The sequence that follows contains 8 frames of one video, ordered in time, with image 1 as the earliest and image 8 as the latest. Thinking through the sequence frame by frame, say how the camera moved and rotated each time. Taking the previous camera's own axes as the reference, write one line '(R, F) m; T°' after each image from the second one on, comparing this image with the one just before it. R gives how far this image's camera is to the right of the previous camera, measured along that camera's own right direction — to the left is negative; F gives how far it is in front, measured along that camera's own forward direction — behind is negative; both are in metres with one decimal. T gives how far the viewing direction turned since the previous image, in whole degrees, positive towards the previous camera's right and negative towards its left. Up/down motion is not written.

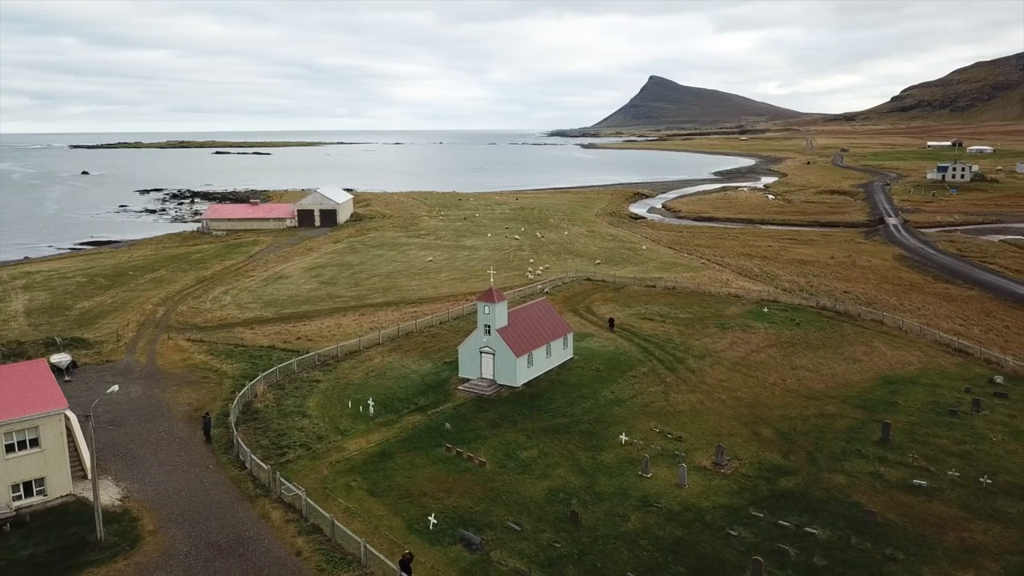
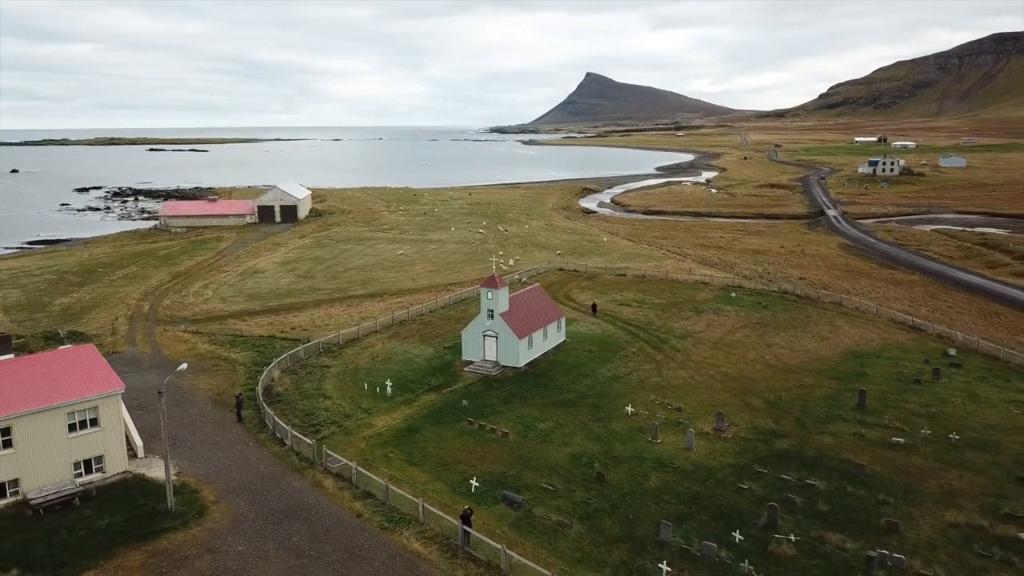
(-3.1, -2.2) m; +4°
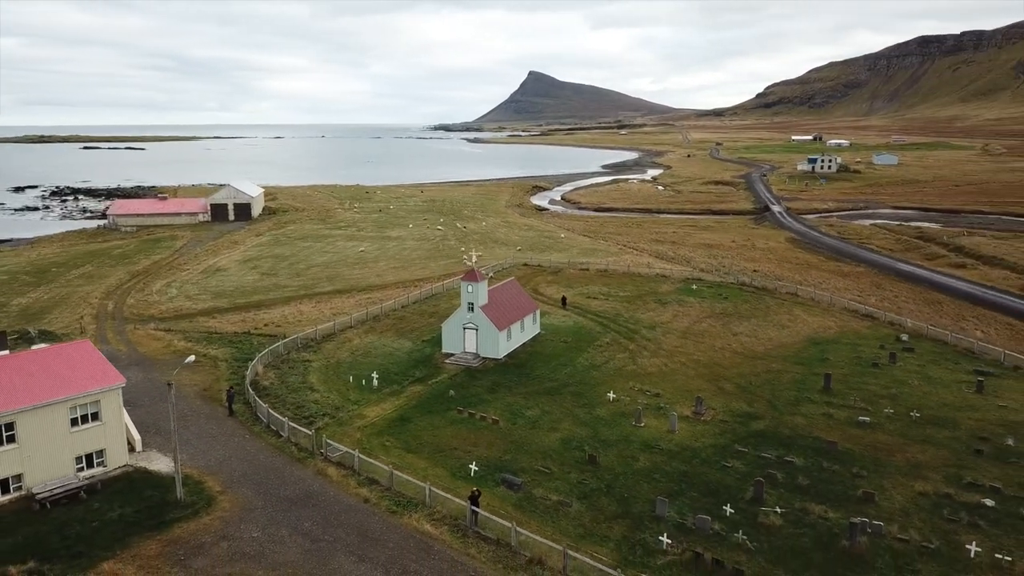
(-1.8, -0.9) m; +4°
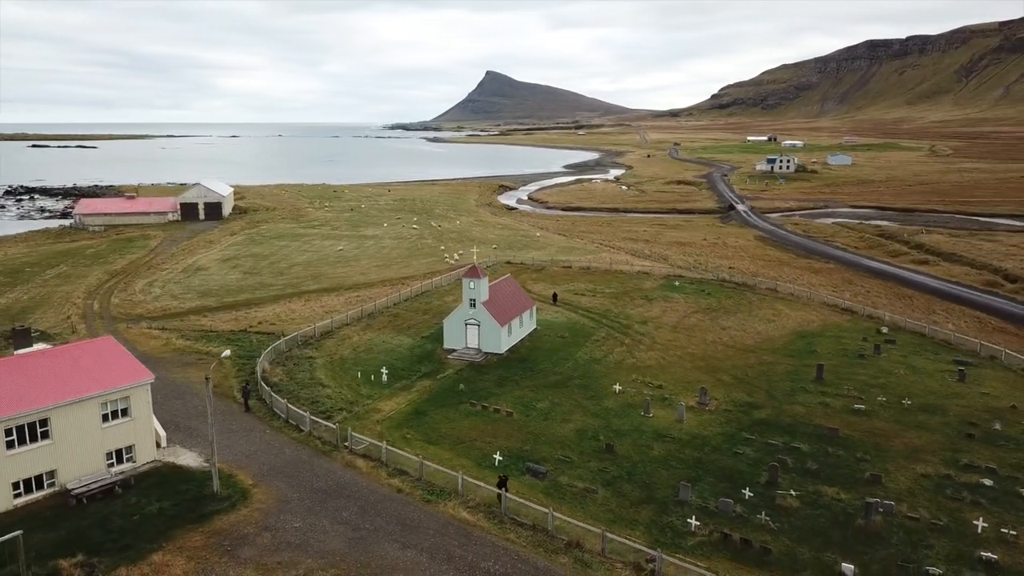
(-2.3, -0.7) m; +3°
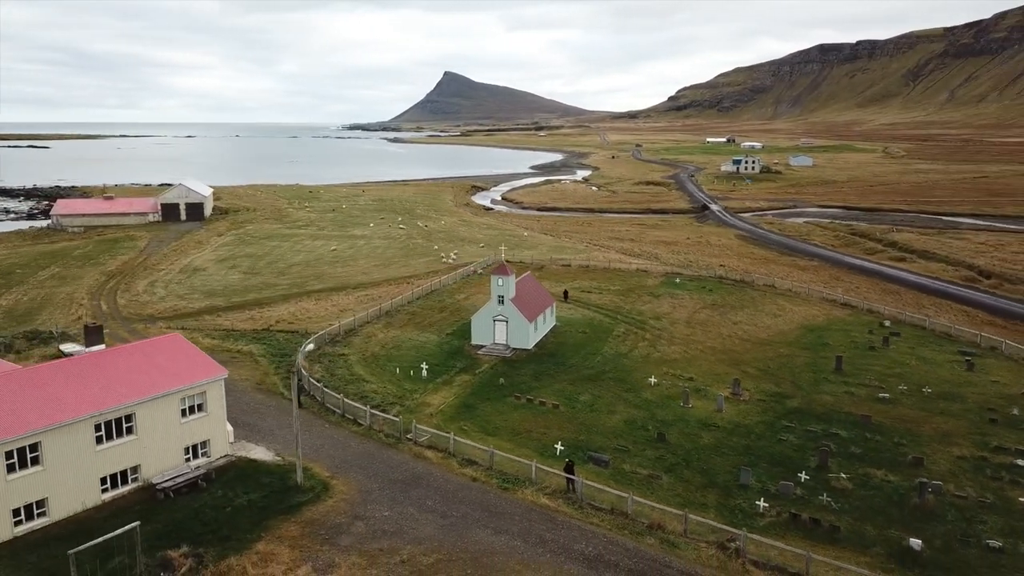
(-3.7, -0.7) m; +3°
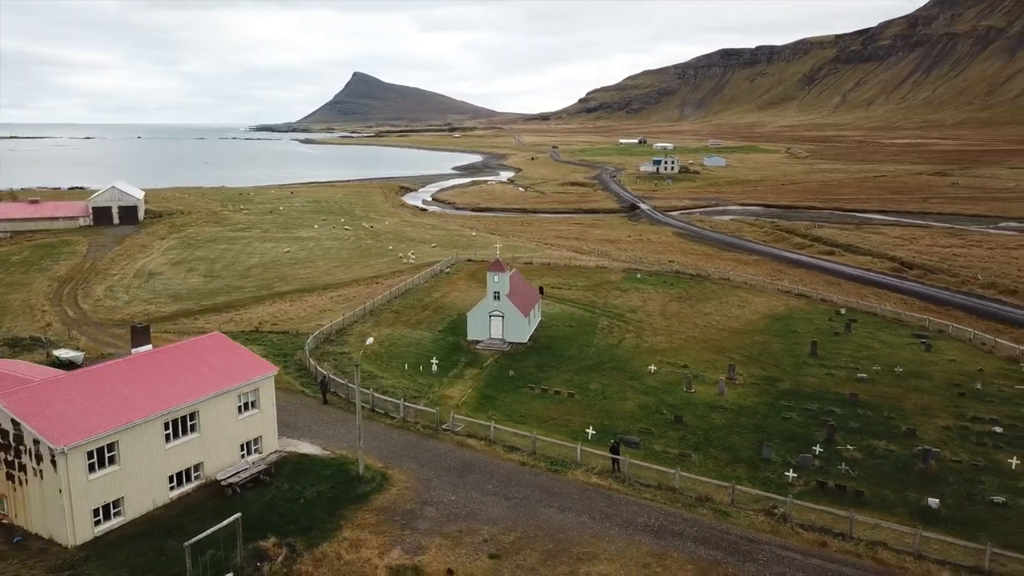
(-4.5, -1.0) m; +6°
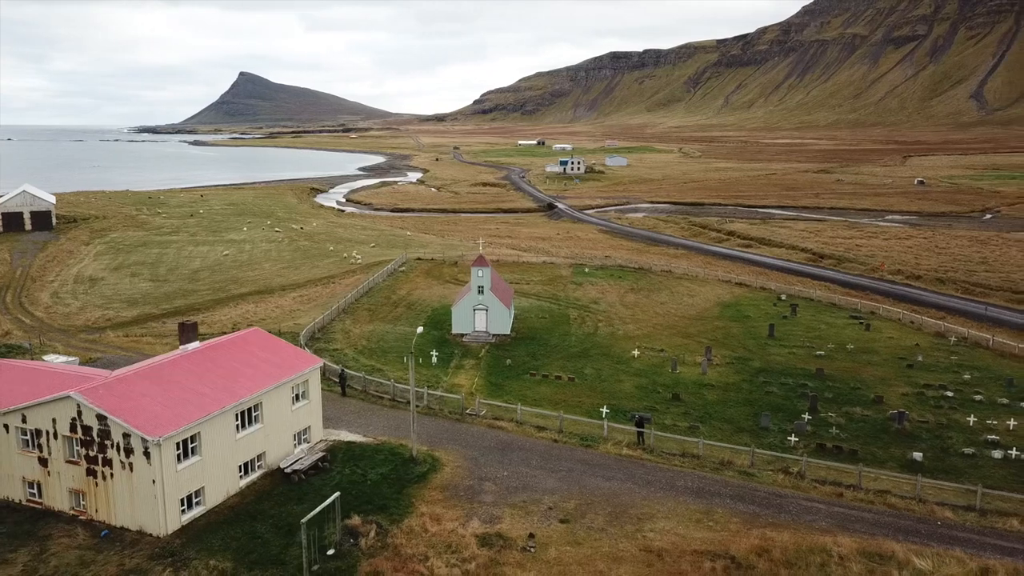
(-4.9, -1.6) m; +7°
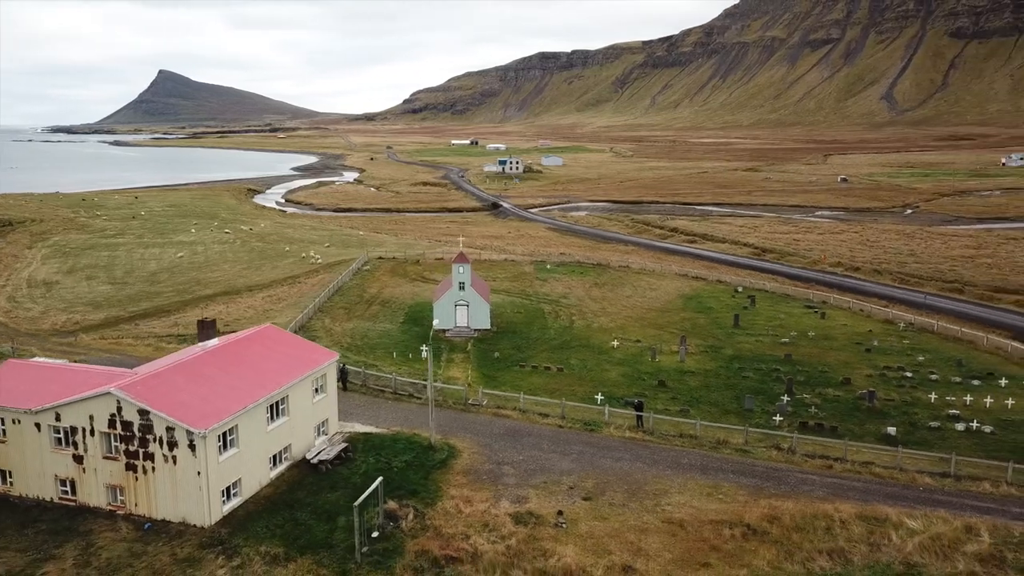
(-2.8, -1.1) m; +5°
